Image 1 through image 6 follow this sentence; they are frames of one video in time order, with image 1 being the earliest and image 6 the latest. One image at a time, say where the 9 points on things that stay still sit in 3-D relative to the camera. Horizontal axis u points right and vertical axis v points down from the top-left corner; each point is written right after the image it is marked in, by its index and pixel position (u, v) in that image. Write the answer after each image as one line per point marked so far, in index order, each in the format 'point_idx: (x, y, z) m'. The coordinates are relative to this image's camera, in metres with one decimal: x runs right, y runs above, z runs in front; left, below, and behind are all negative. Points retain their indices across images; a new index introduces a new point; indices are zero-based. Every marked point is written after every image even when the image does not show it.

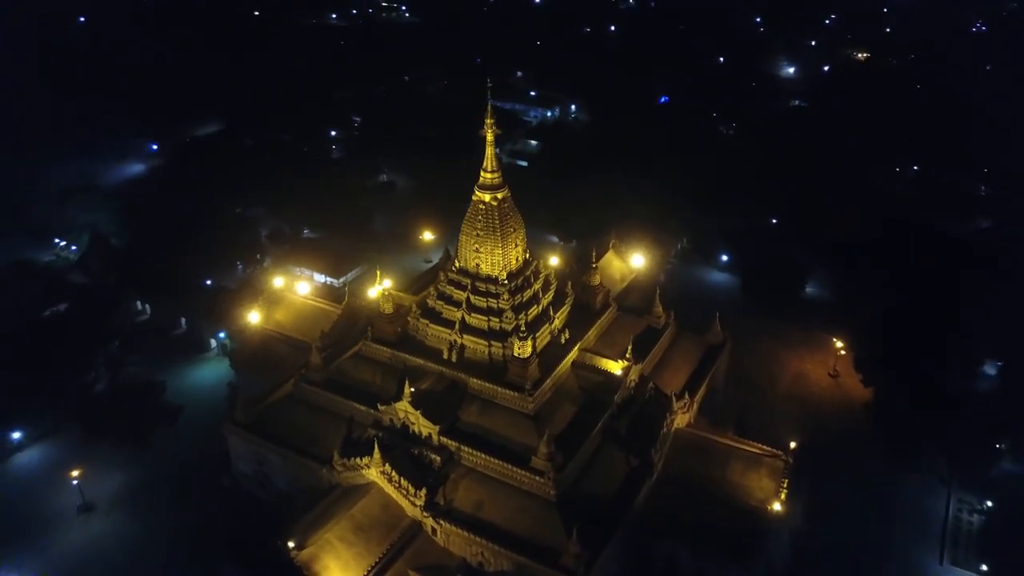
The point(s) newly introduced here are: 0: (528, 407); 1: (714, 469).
0: (+0.4, -2.7, +15.8) m
1: (+4.7, -4.3, +16.3) m
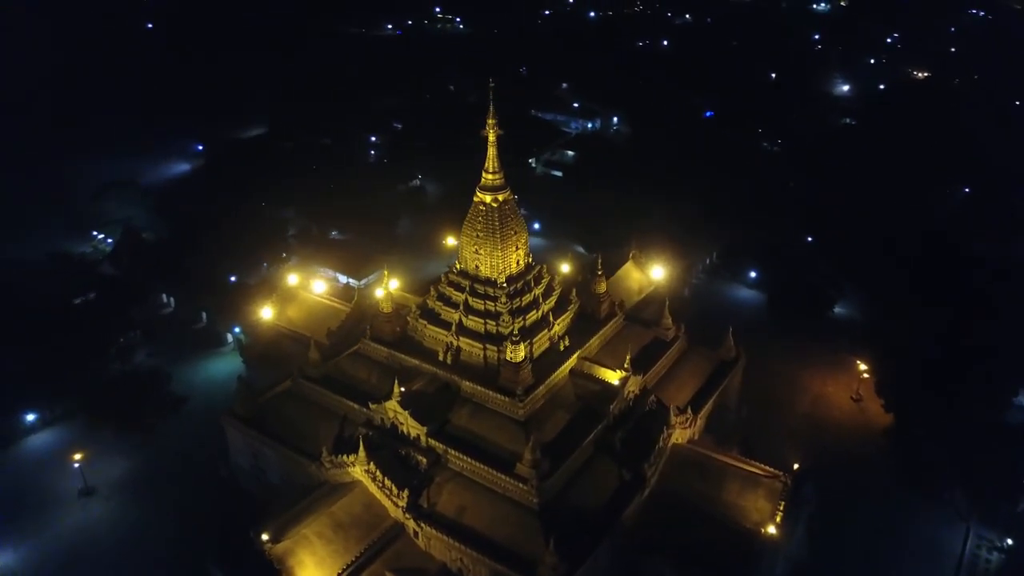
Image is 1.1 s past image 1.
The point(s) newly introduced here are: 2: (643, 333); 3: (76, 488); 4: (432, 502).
0: (+0.1, -2.8, +15.4) m
1: (+4.4, -4.5, +15.6) m
2: (+3.7, -1.3, +19.5) m
3: (-11.9, -5.5, +18.8) m
4: (-1.7, -4.6, +14.9) m
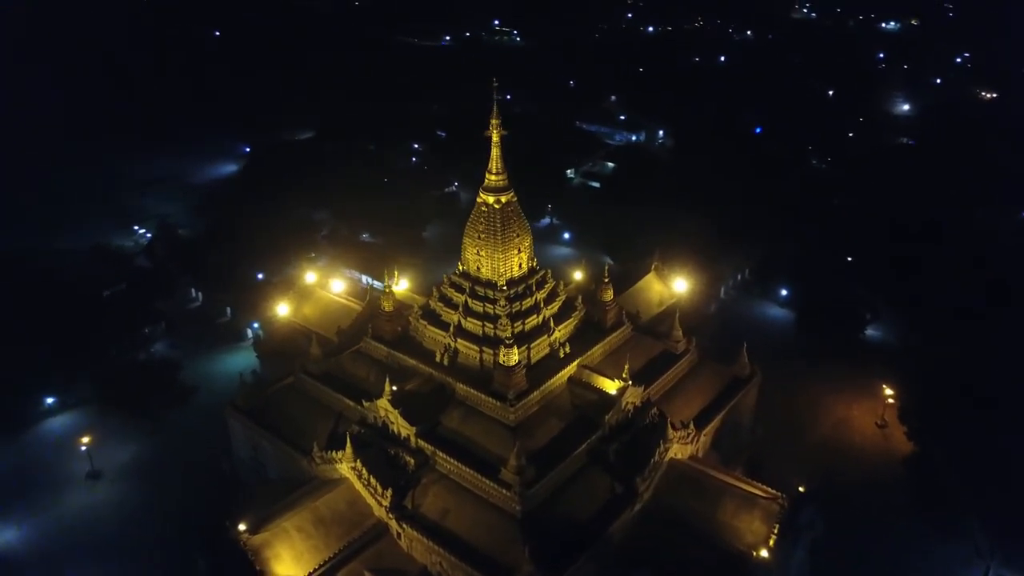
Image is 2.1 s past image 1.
0: (-0.1, -2.8, +15.1) m
1: (+4.2, -4.7, +14.9) m
2: (+3.8, -1.6, +19.0) m
3: (-12.0, -5.1, +19.2) m
4: (-2.0, -4.6, +14.7) m
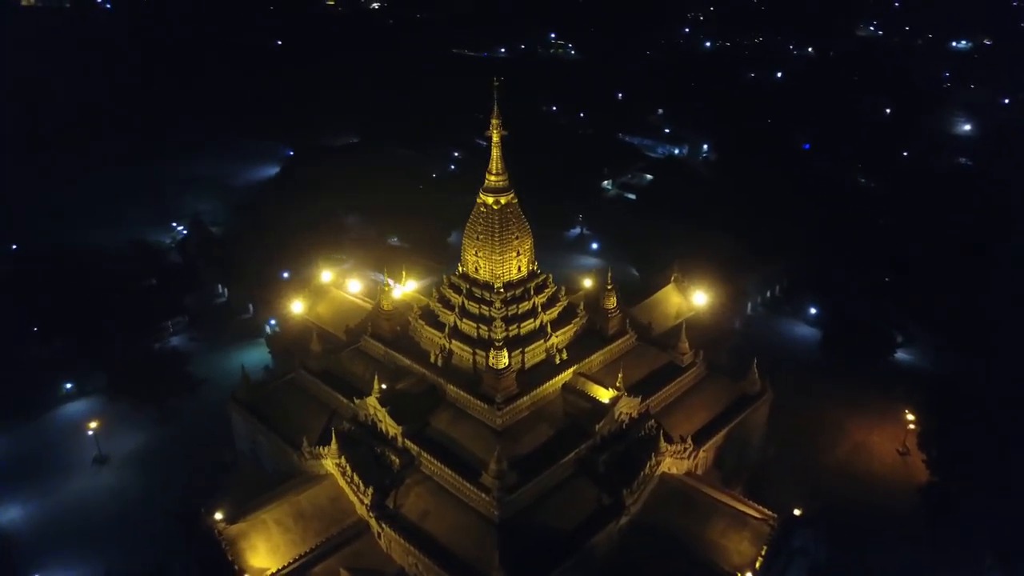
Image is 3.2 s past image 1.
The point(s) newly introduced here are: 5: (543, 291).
0: (-0.4, -2.9, +14.8) m
1: (+3.8, -4.9, +14.3) m
2: (+3.9, -1.8, +18.4) m
3: (-12.1, -4.8, +19.7) m
4: (-2.4, -4.6, +14.5) m
5: (+0.8, -0.1, +17.1) m
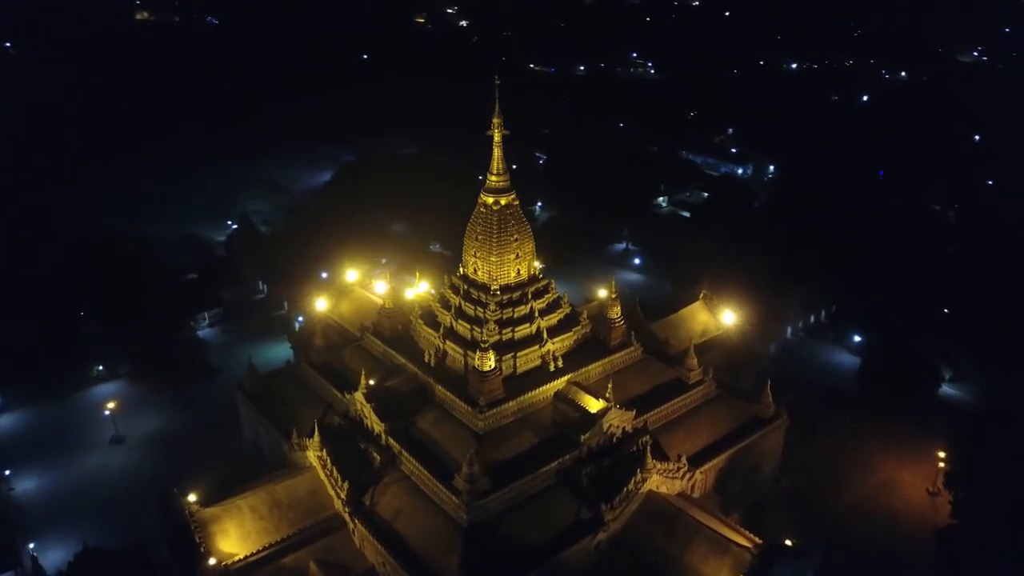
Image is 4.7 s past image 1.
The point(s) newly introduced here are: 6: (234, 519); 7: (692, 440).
0: (-0.7, -2.9, +14.5) m
1: (+3.2, -5.1, +13.6) m
2: (+3.9, -2.1, +17.7) m
3: (-12.0, -4.4, +20.4) m
4: (-2.9, -4.5, +14.3) m
5: (+0.7, -0.2, +16.7) m
6: (-5.6, -4.8, +14.1) m
7: (+4.4, -3.7, +16.5) m
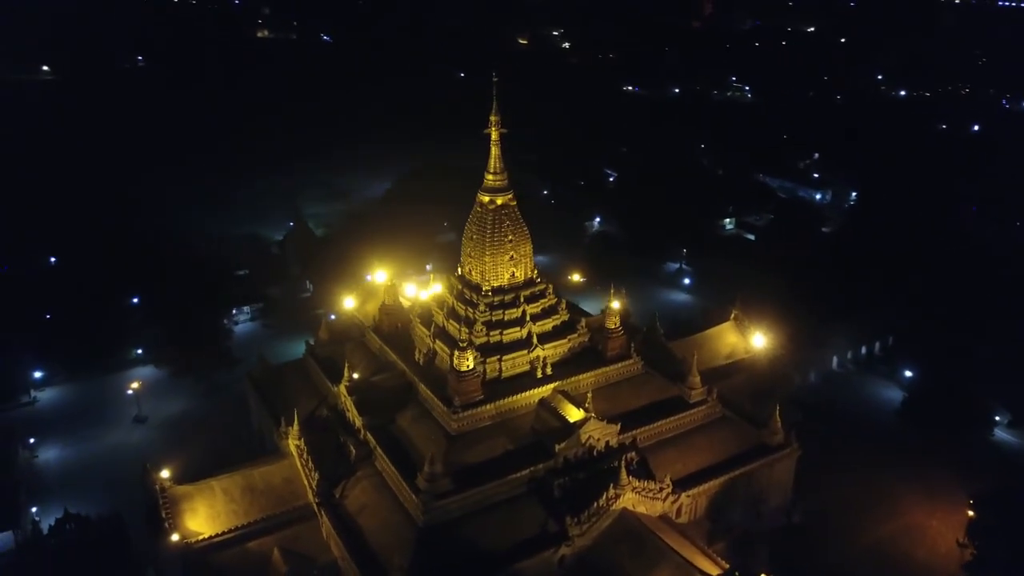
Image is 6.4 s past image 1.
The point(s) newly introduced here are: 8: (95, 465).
0: (-1.3, -2.8, +14.2) m
1: (+2.4, -5.2, +12.8) m
2: (+3.7, -2.4, +16.9) m
3: (-11.8, -3.9, +21.4) m
4: (-3.5, -4.3, +14.3) m
5: (+0.6, -0.3, +16.4) m
6: (-6.3, -4.5, +14.4) m
7: (+4.0, -4.0, +15.6) m
8: (-11.5, -5.0, +19.0) m
